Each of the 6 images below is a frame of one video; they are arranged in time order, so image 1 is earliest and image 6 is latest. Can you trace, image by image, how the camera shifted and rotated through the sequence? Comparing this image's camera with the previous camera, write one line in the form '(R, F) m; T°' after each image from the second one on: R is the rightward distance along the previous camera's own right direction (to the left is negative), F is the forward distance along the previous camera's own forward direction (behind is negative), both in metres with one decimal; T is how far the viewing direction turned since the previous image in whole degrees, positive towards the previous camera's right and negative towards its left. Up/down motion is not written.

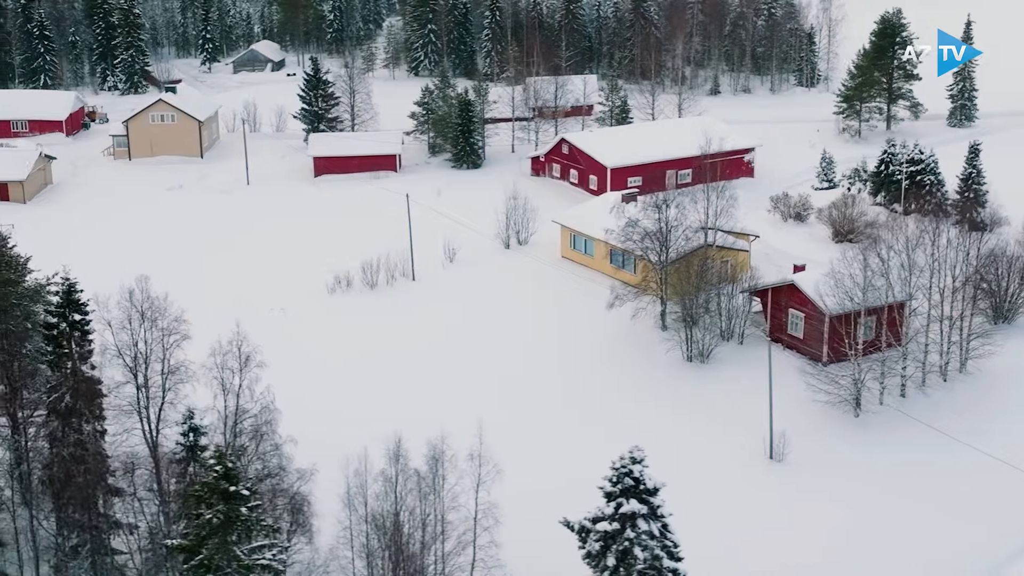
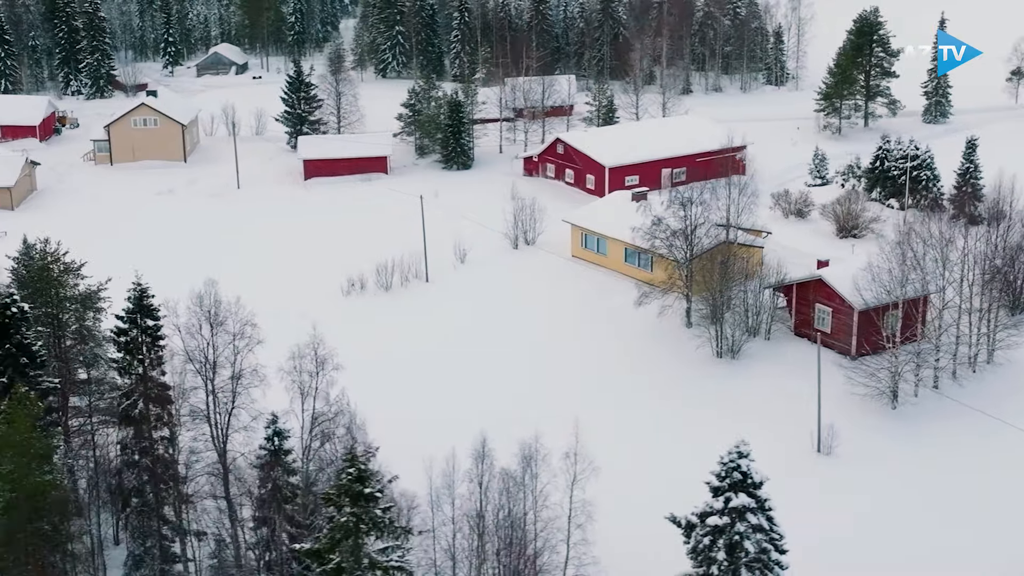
(-2.0, 0.0) m; +3°
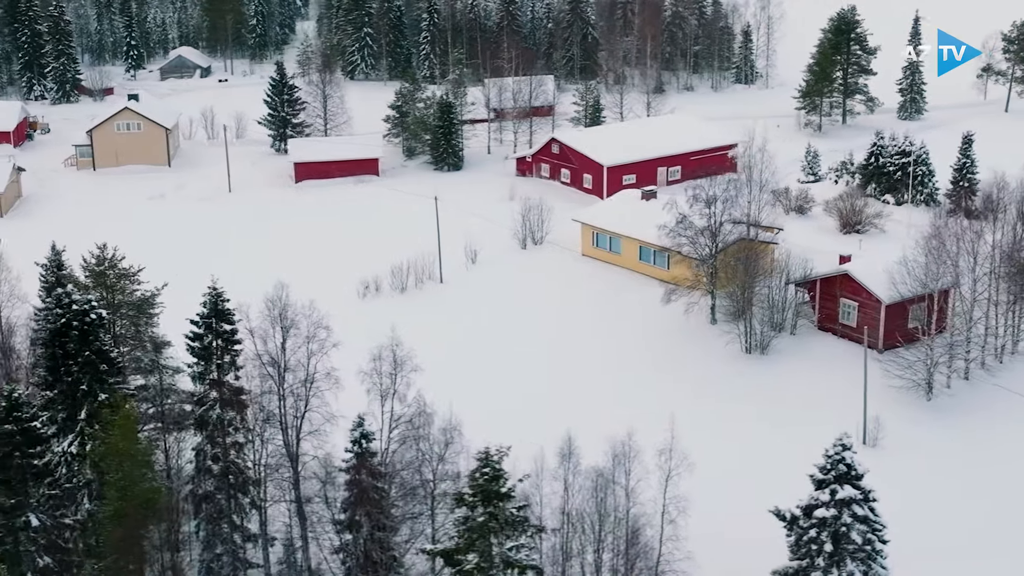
(-2.0, 0.0) m; +3°
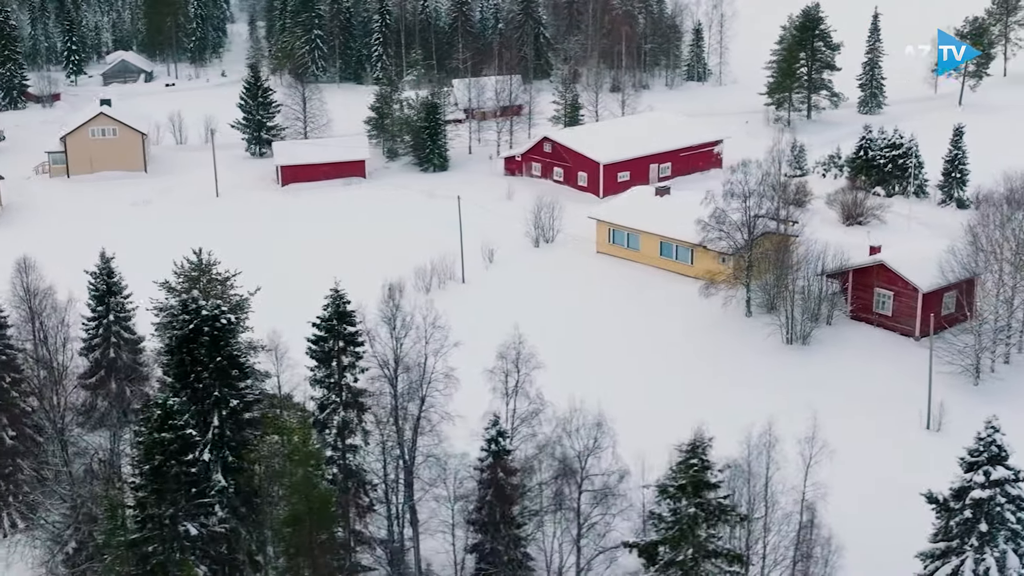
(-3.2, 0.0) m; +5°
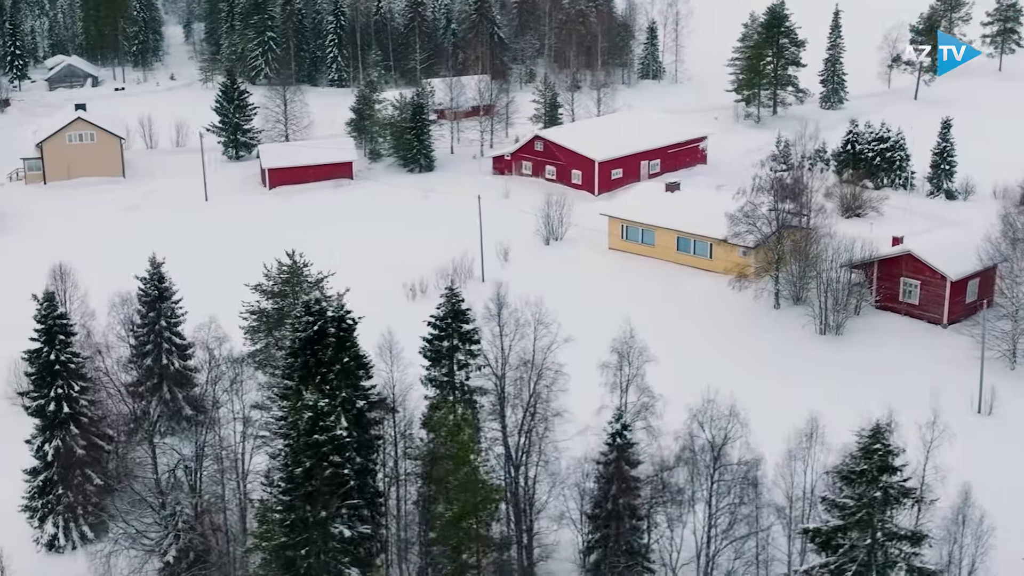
(-3.0, 0.0) m; +4°
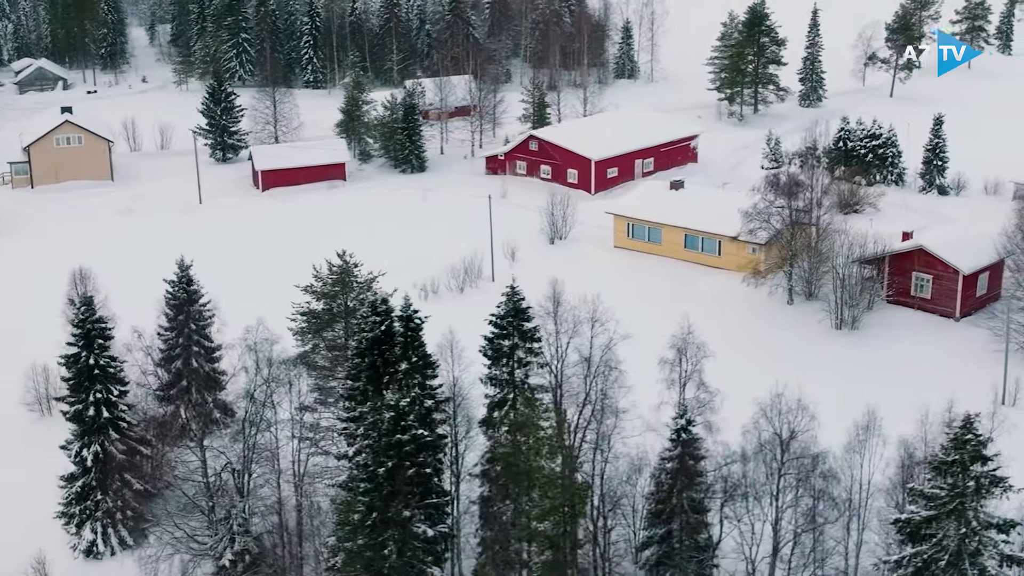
(-1.6, 0.0) m; +2°
